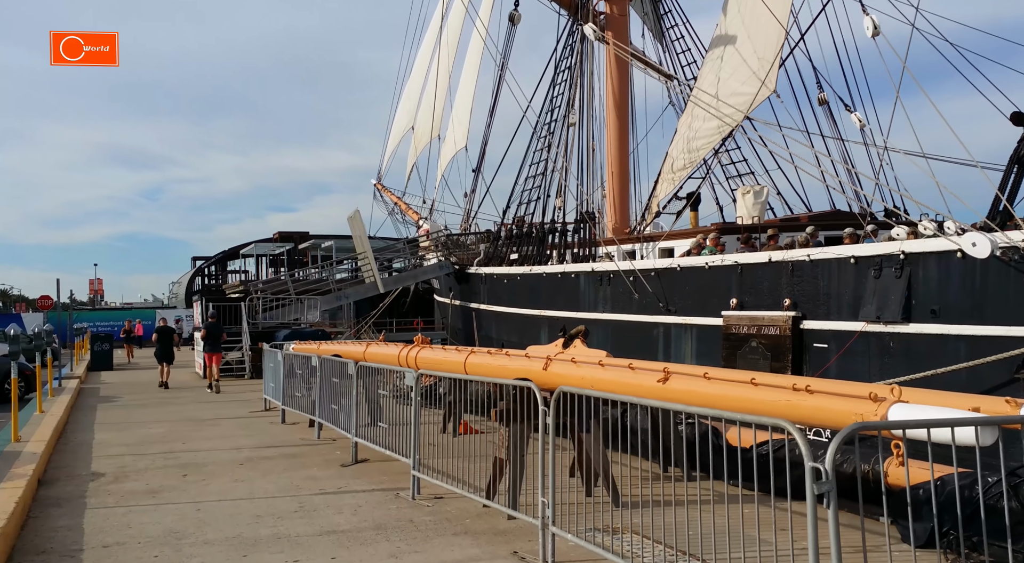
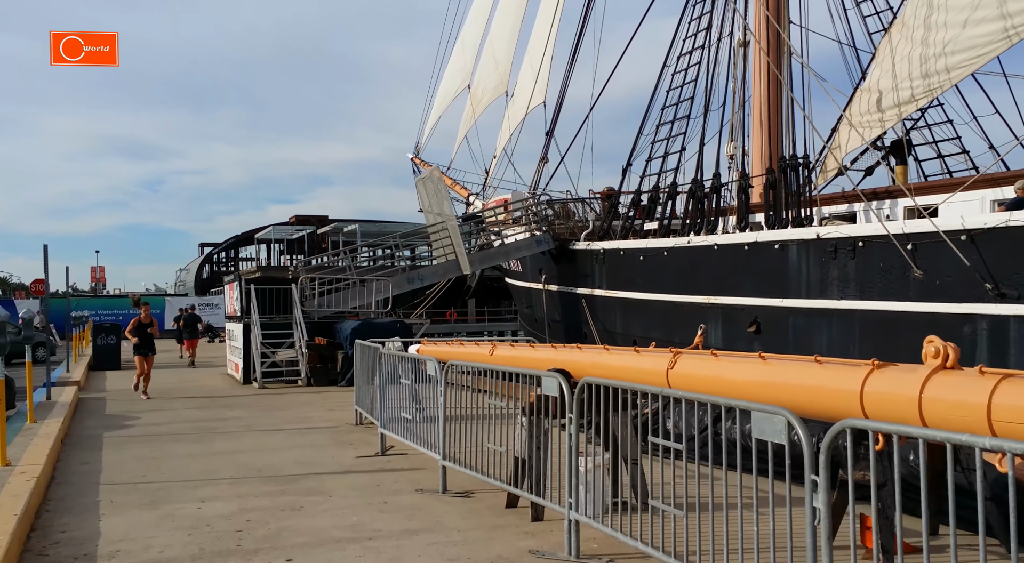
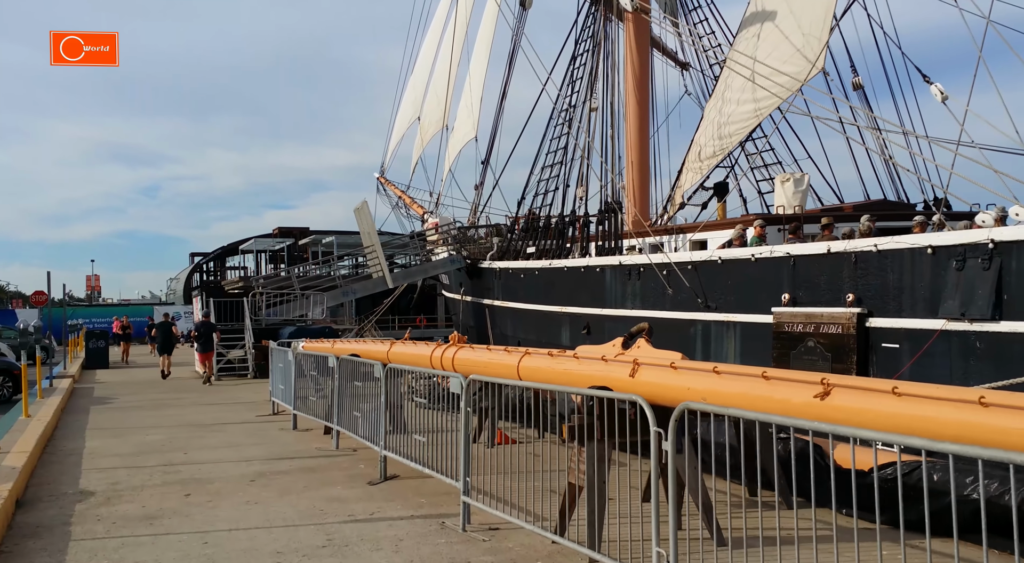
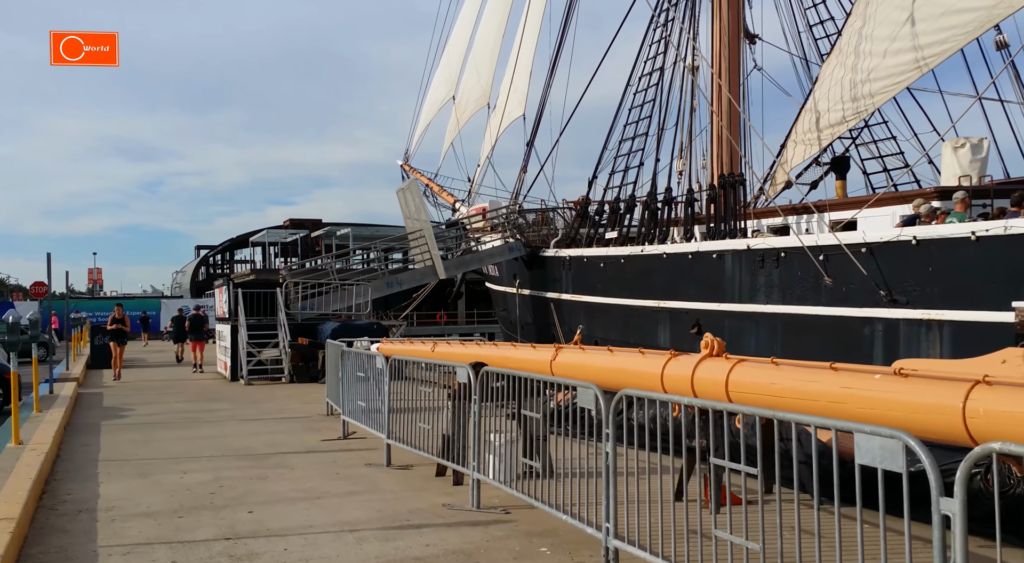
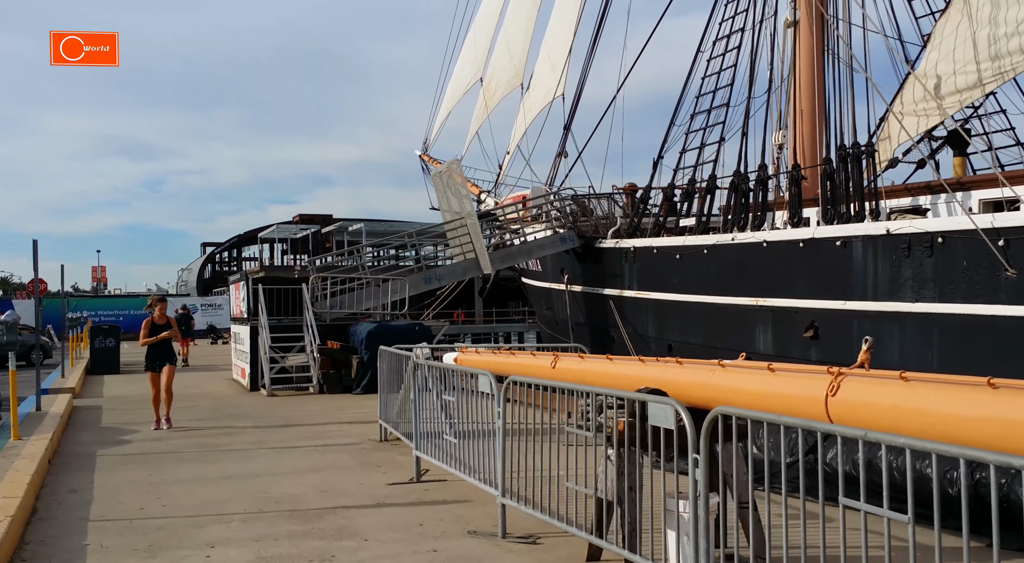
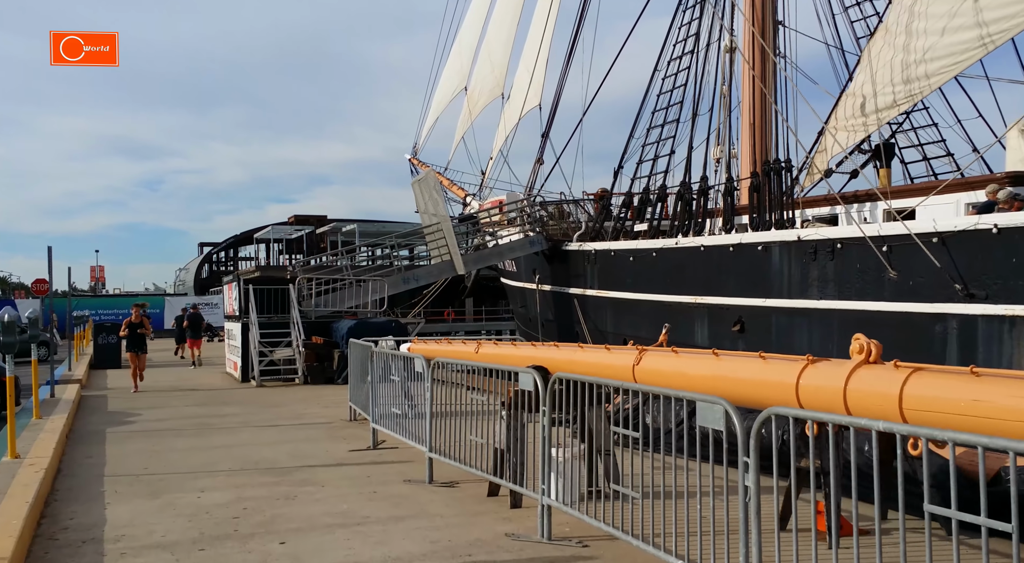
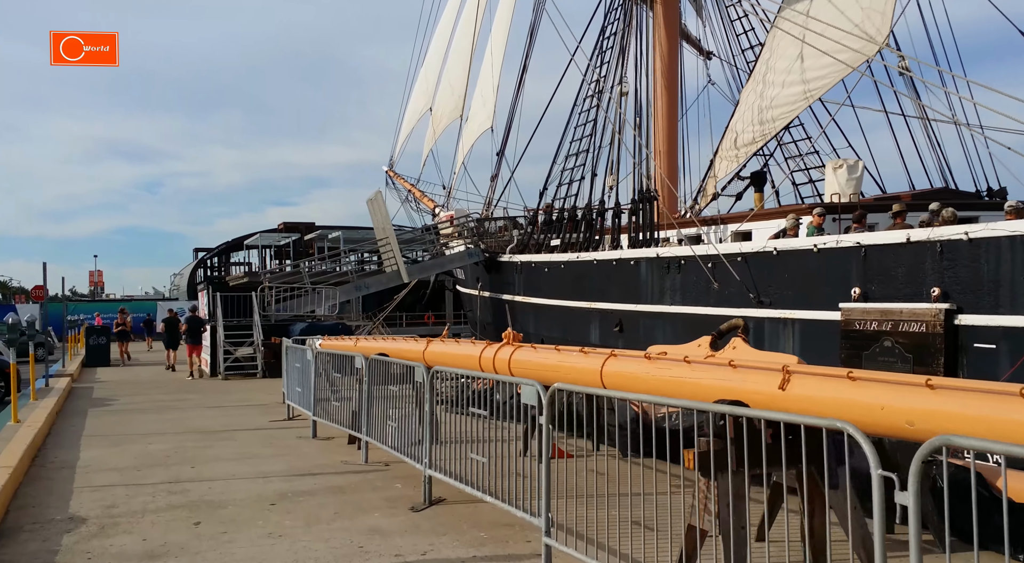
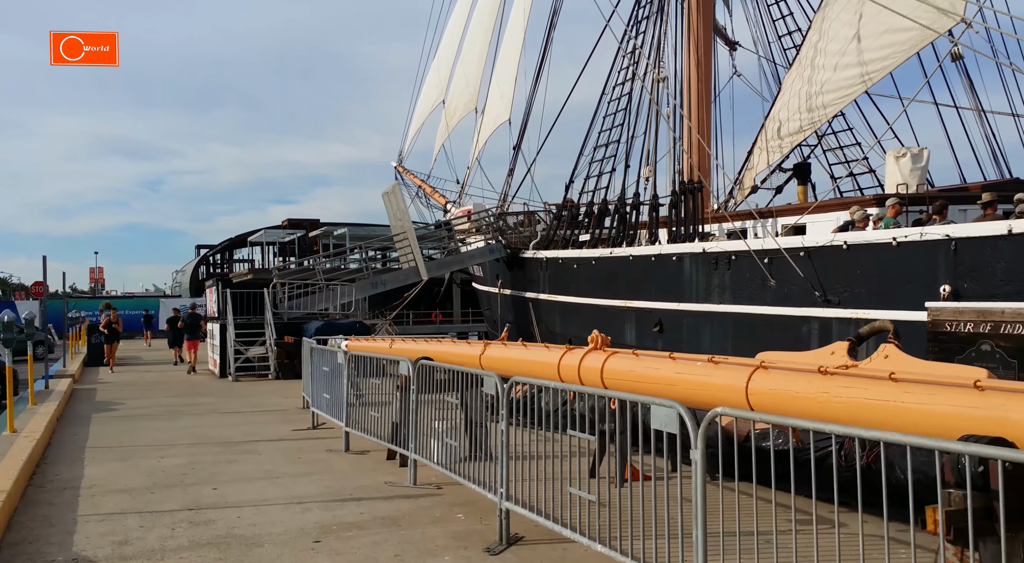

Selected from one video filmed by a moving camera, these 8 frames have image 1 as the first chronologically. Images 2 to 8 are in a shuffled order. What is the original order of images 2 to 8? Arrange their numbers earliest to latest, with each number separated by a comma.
3, 7, 8, 4, 6, 2, 5
